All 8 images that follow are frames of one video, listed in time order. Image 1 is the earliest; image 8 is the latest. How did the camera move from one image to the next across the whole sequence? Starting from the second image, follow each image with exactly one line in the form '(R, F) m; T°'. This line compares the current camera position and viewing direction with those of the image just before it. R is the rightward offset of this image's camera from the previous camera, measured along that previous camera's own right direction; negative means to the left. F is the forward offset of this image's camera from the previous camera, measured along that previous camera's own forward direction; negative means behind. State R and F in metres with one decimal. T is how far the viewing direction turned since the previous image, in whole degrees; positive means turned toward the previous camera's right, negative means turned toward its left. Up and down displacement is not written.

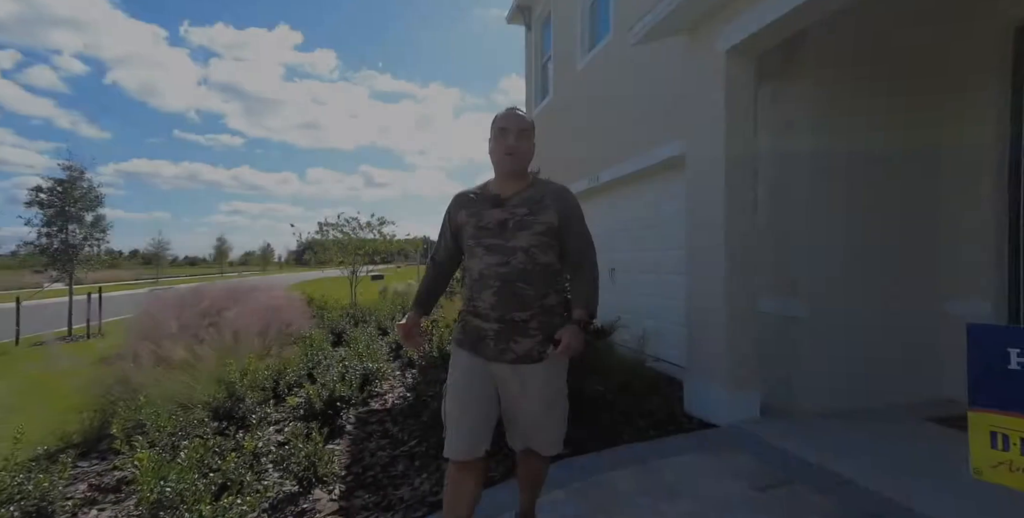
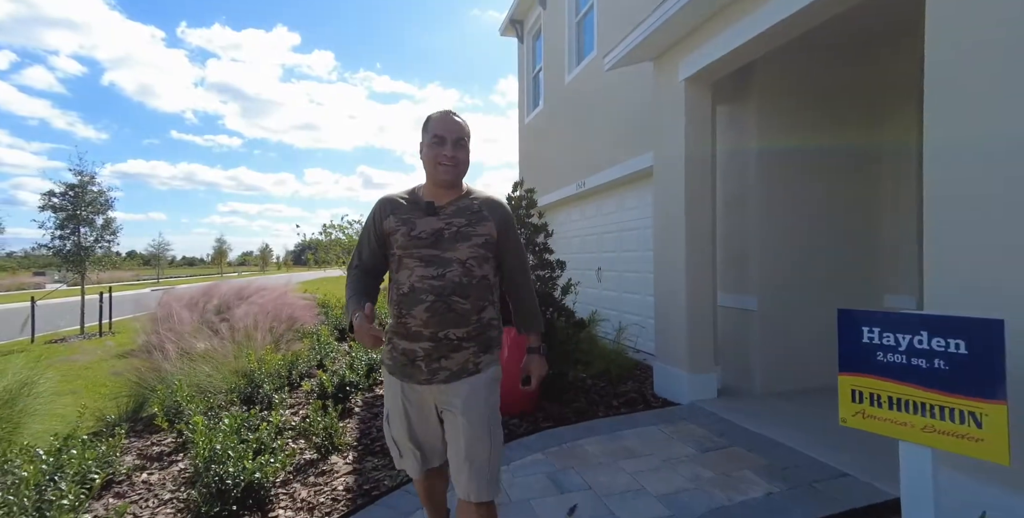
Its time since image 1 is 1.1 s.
(+0.1, -0.5) m; 0°
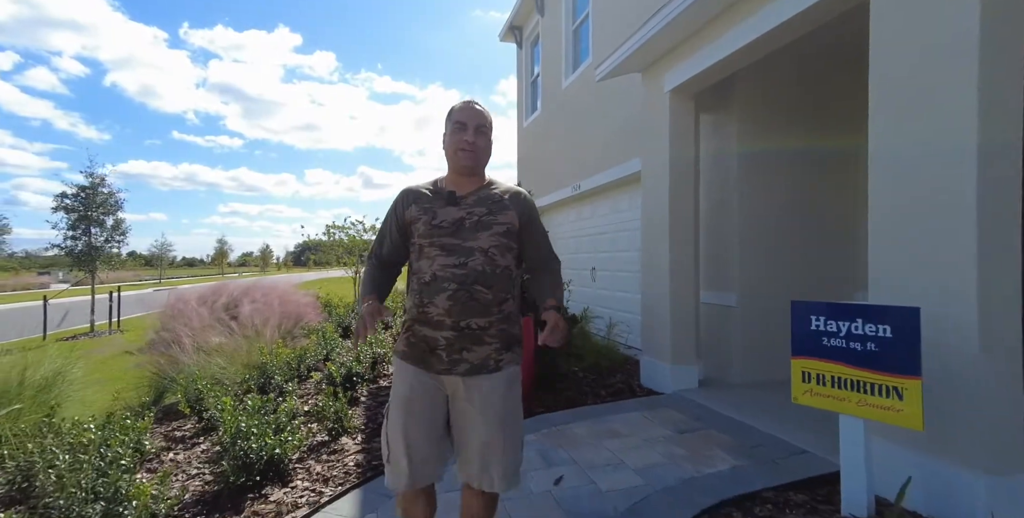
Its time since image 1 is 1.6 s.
(0.0, -0.3) m; 0°
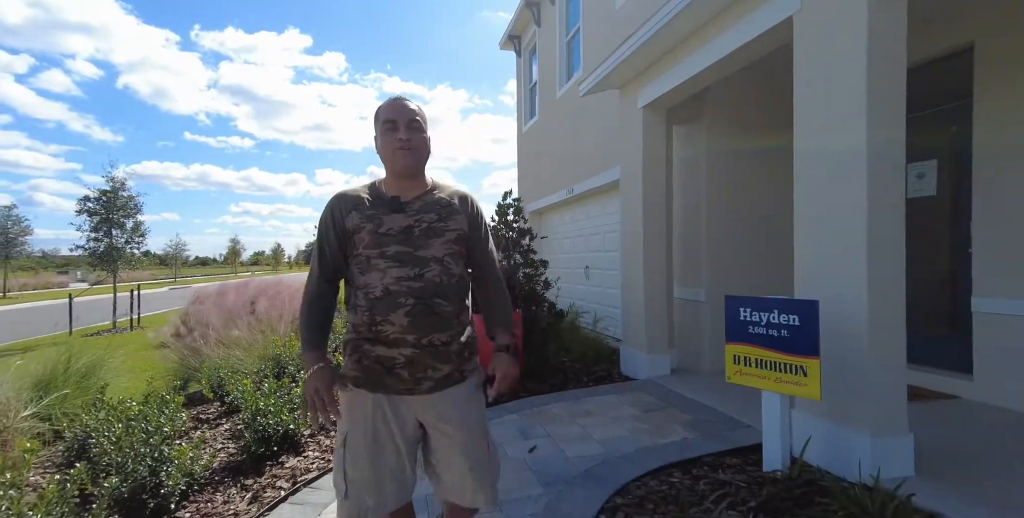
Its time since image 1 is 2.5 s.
(+0.2, -0.4) m; -1°
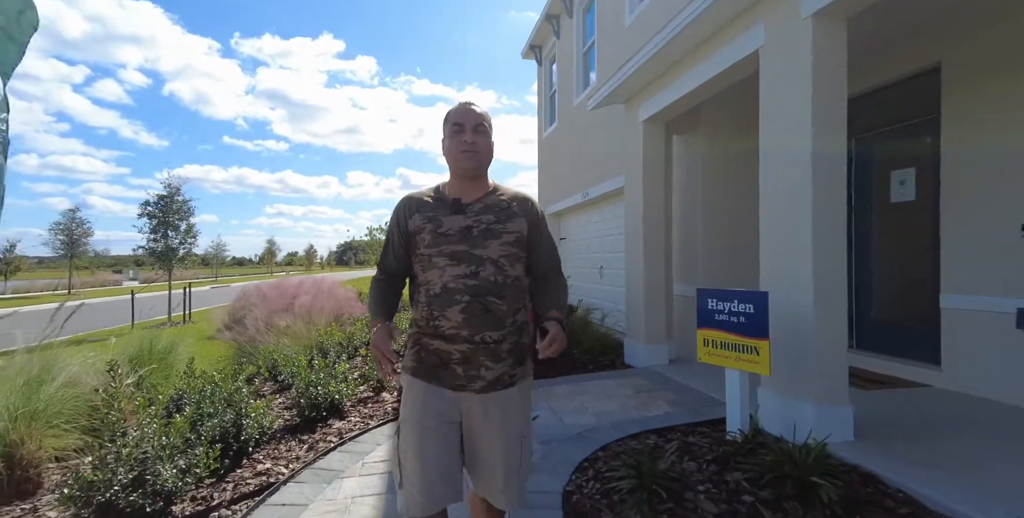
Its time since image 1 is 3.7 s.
(+0.2, -0.6) m; -4°
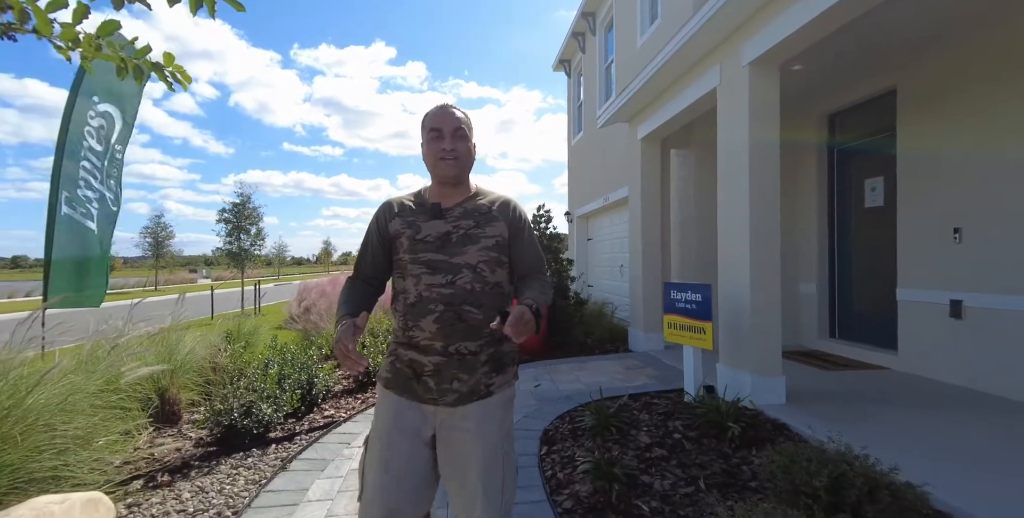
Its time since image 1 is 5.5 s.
(+0.4, -0.8) m; -6°
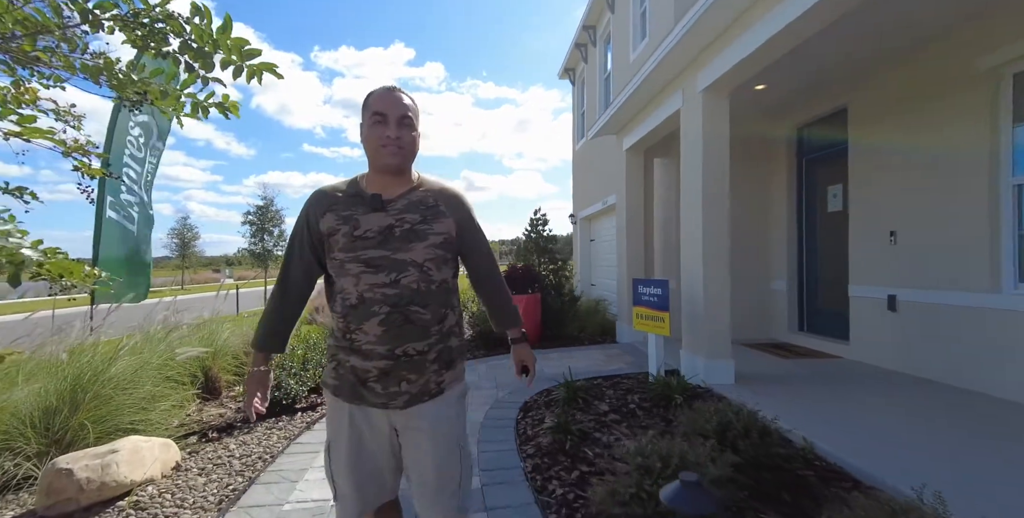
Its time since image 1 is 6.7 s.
(+0.3, -0.6) m; -2°
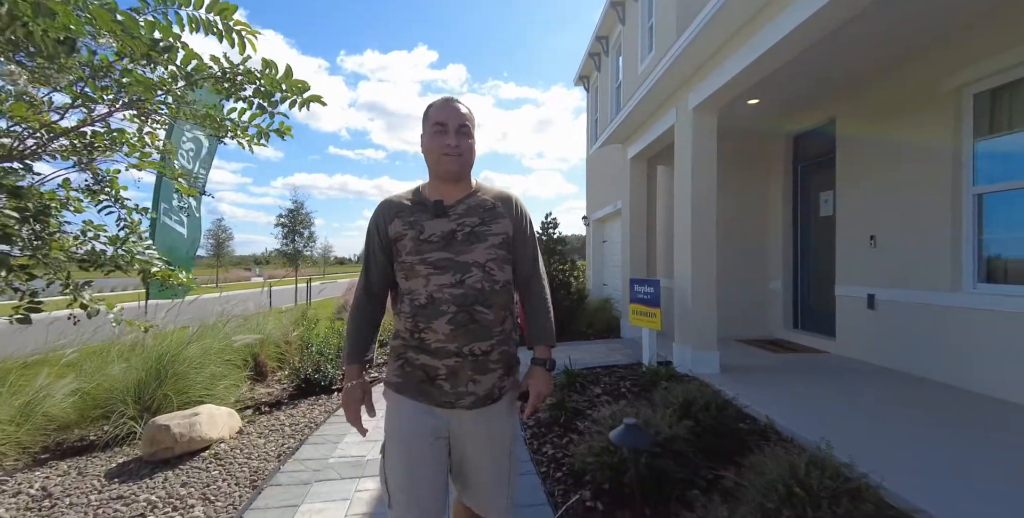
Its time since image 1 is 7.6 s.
(+0.1, -0.5) m; -3°
